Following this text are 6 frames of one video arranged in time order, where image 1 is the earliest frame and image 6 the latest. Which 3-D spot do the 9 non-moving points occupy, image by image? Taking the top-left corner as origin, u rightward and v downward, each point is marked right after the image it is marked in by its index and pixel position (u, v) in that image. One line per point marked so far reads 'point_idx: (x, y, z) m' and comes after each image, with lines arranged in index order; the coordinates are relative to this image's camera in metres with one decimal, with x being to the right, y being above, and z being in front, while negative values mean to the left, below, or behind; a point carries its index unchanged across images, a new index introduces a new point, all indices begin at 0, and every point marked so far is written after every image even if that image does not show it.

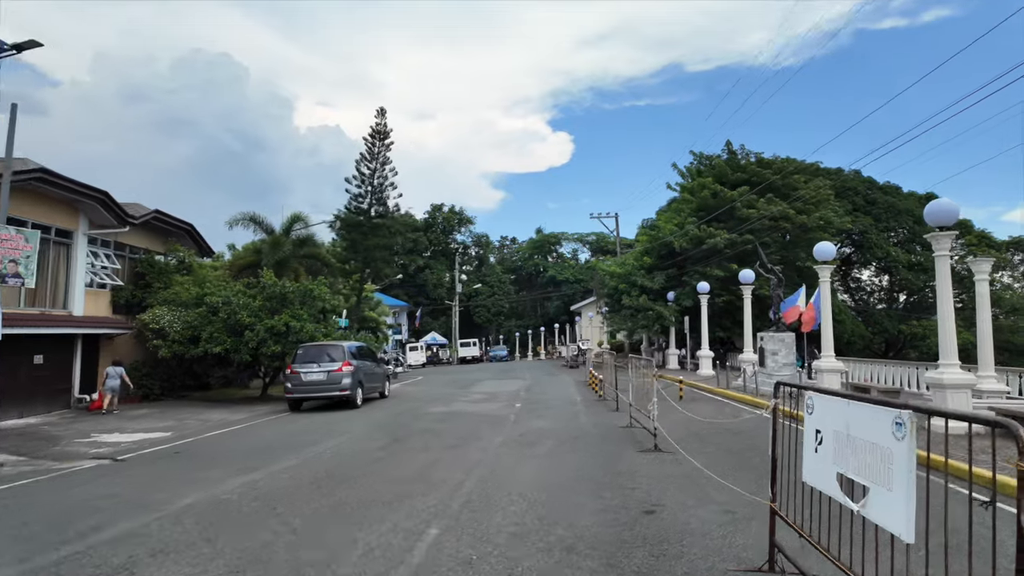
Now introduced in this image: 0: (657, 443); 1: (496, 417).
0: (+2.3, -2.5, +9.4) m
1: (-0.3, -2.9, +13.2) m
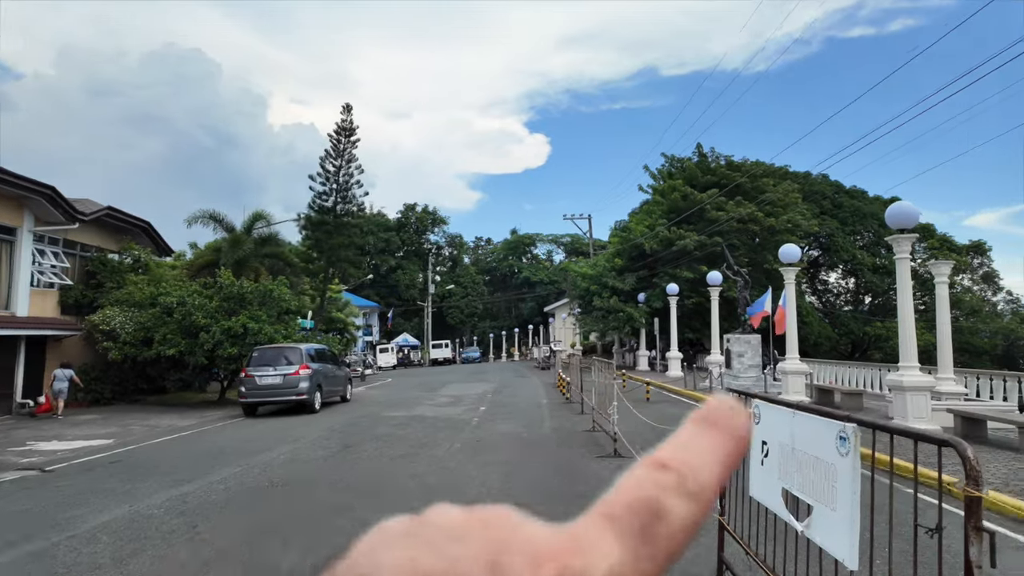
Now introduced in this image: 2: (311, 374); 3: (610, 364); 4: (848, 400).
0: (+1.6, -2.5, +9.2) m
1: (-1.2, -2.9, +12.8) m
2: (-5.2, -2.2, +15.2) m
3: (+1.8, -1.4, +10.9) m
4: (+8.3, -2.8, +14.7) m
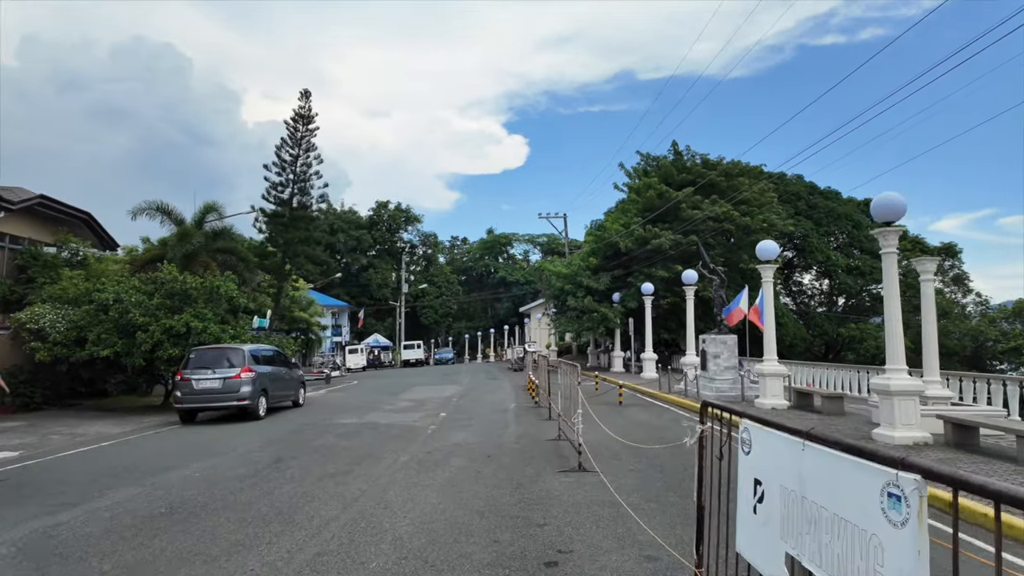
0: (+1.0, -2.4, +8.2) m
1: (-2.0, -2.8, +11.7) m
2: (-6.1, -2.1, +13.9) m
3: (+1.0, -1.3, +10.0) m
4: (+7.4, -2.7, +13.9) m
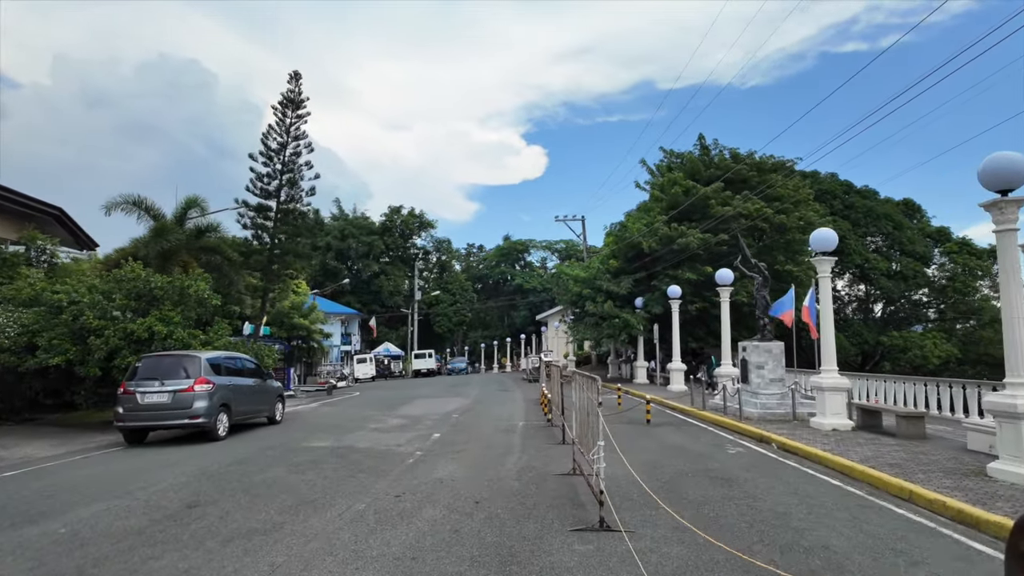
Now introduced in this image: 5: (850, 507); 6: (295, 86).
0: (+0.9, -2.2, +5.8) m
1: (-1.9, -2.7, +9.4) m
2: (-5.9, -2.0, +11.8) m
3: (+1.0, -1.2, +7.6) m
4: (+7.5, -2.6, +11.3) m
5: (+3.9, -2.6, +6.9) m
6: (-7.0, +6.6, +19.2) m
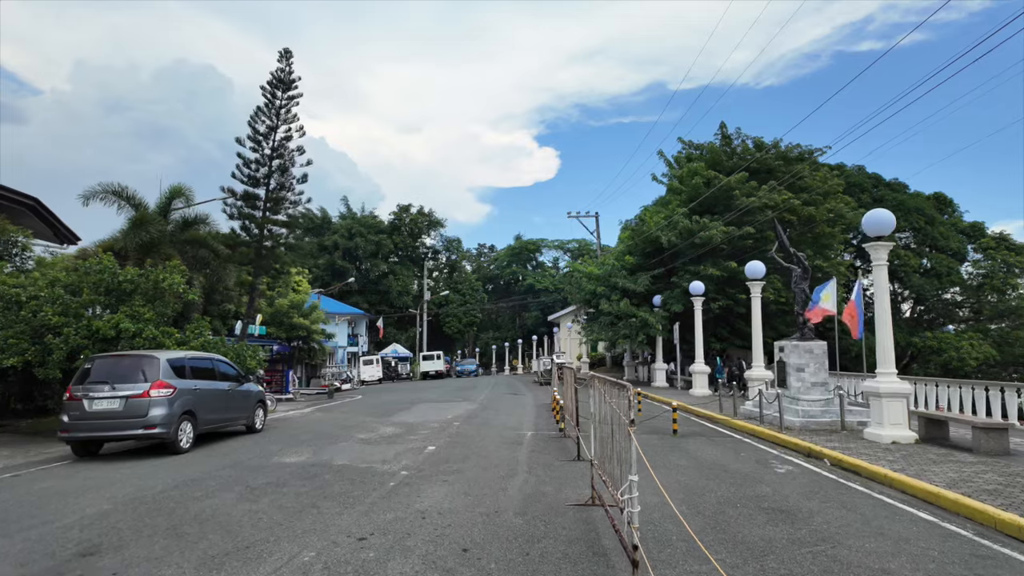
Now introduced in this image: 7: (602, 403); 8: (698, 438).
0: (+0.9, -2.0, +4.1) m
1: (-1.9, -2.5, +7.8) m
2: (-5.8, -1.9, +10.2) m
3: (+1.1, -1.0, +5.9) m
4: (+7.6, -2.4, +9.5) m
5: (+4.0, -2.3, +5.2) m
6: (-6.8, +6.7, +17.8) m
7: (+1.0, -1.3, +6.6) m
8: (+3.6, -2.9, +11.6) m
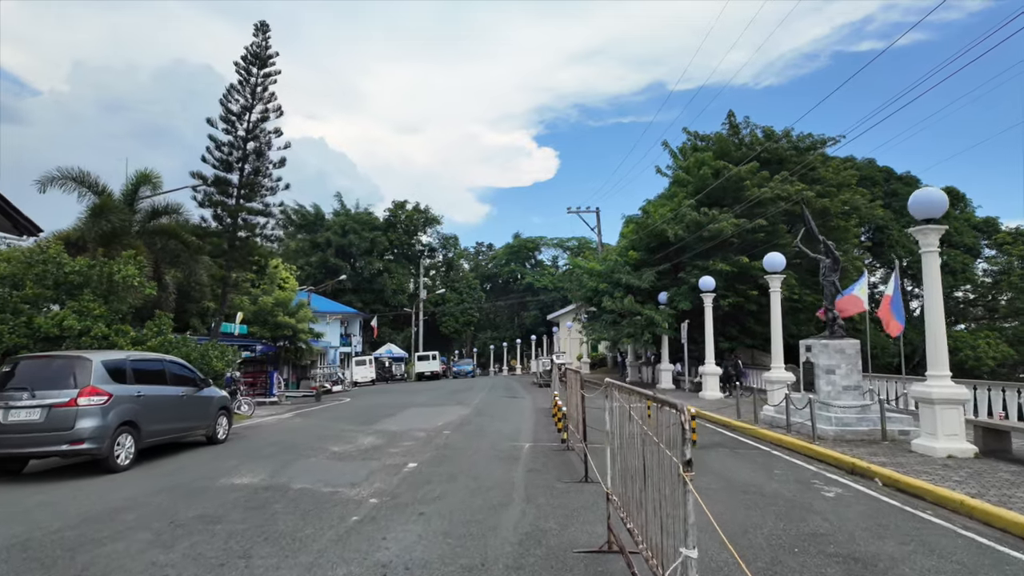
0: (+0.8, -1.9, +2.6) m
1: (-1.9, -2.3, +6.3) m
2: (-5.9, -1.7, +8.7) m
3: (+1.0, -0.8, +4.4) m
4: (+7.5, -2.3, +8.0) m
5: (+3.9, -2.2, +3.7) m
6: (-6.9, +6.9, +16.3) m
7: (+0.9, -1.2, +5.1) m
8: (+3.6, -2.8, +10.1) m
